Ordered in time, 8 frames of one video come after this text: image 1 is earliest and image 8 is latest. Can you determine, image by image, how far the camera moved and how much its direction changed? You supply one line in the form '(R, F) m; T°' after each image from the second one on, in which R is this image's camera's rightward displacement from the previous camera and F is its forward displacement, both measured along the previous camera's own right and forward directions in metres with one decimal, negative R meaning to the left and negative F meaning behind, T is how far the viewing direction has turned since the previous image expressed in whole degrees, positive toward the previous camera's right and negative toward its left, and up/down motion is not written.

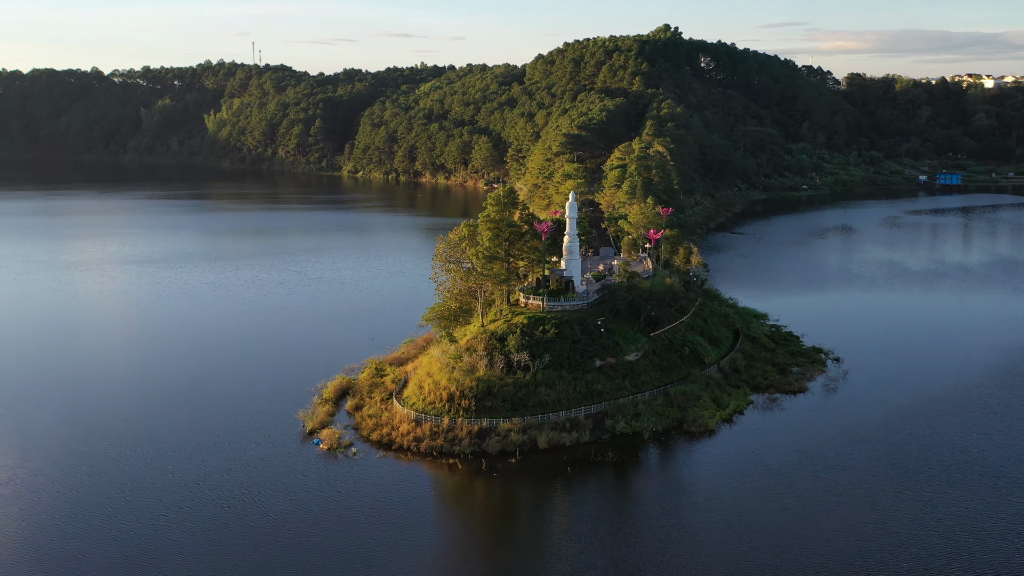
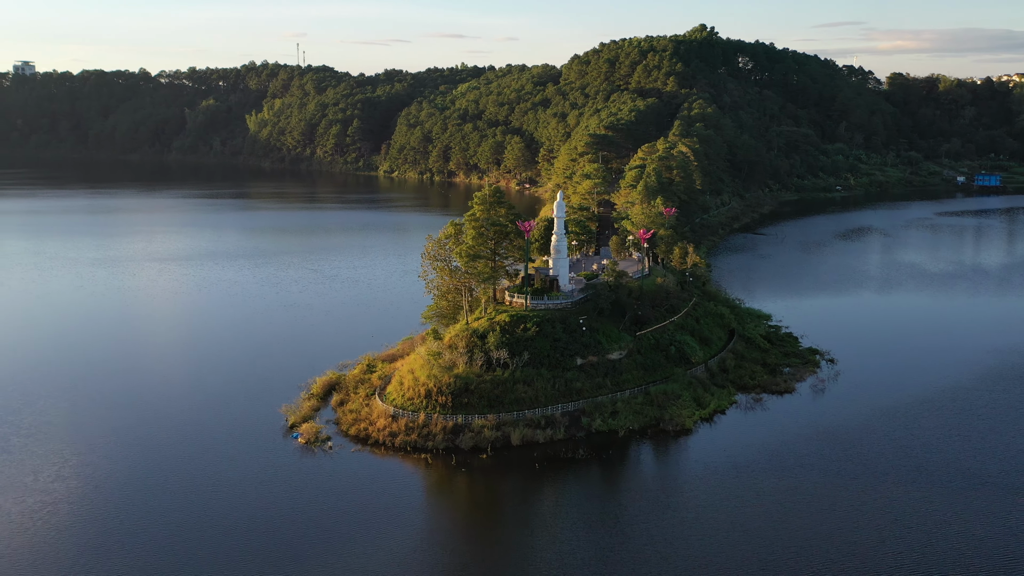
(+1.9, -0.2) m; -2°
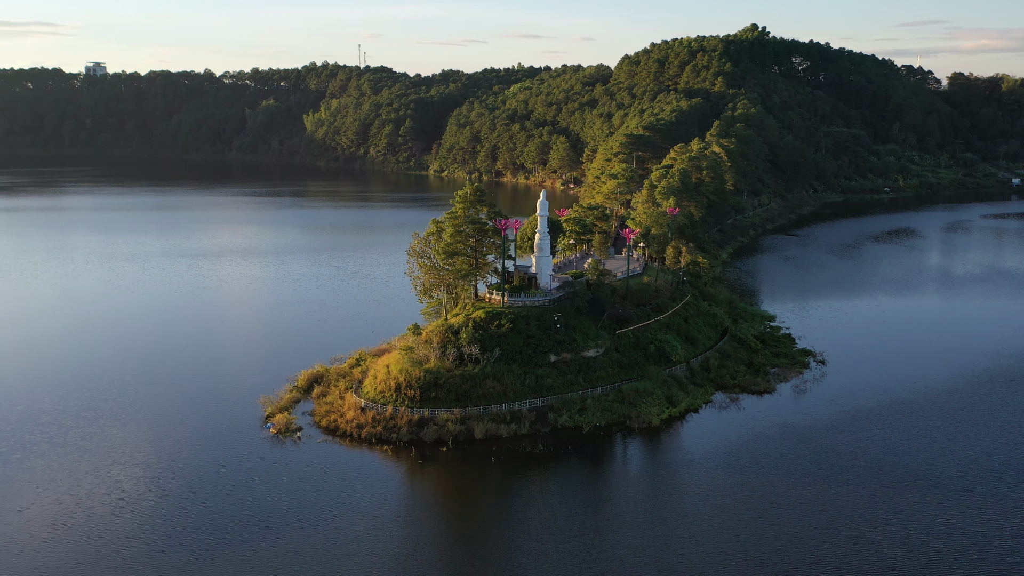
(+2.7, -0.4) m; -3°
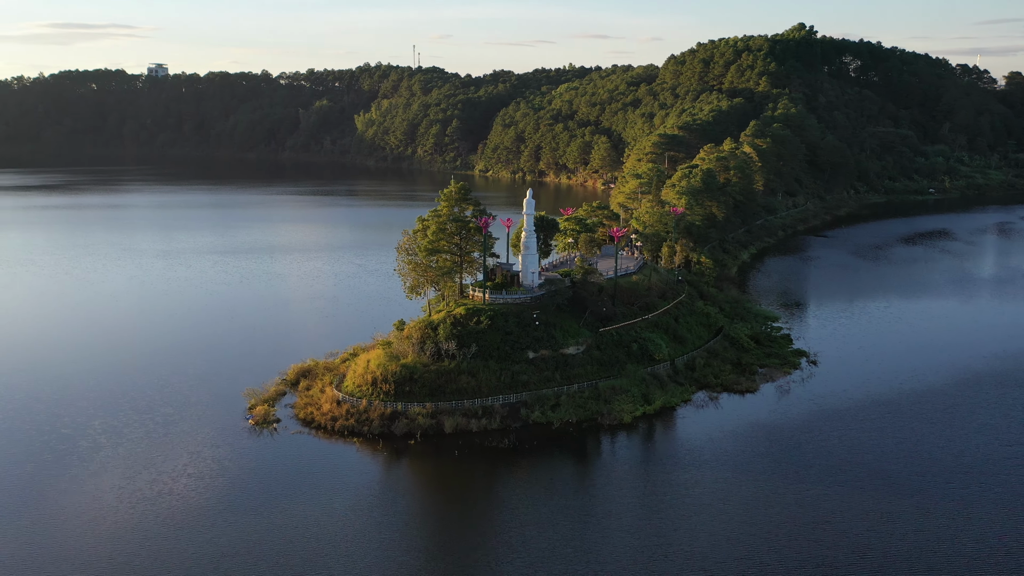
(+2.4, -0.4) m; -2°
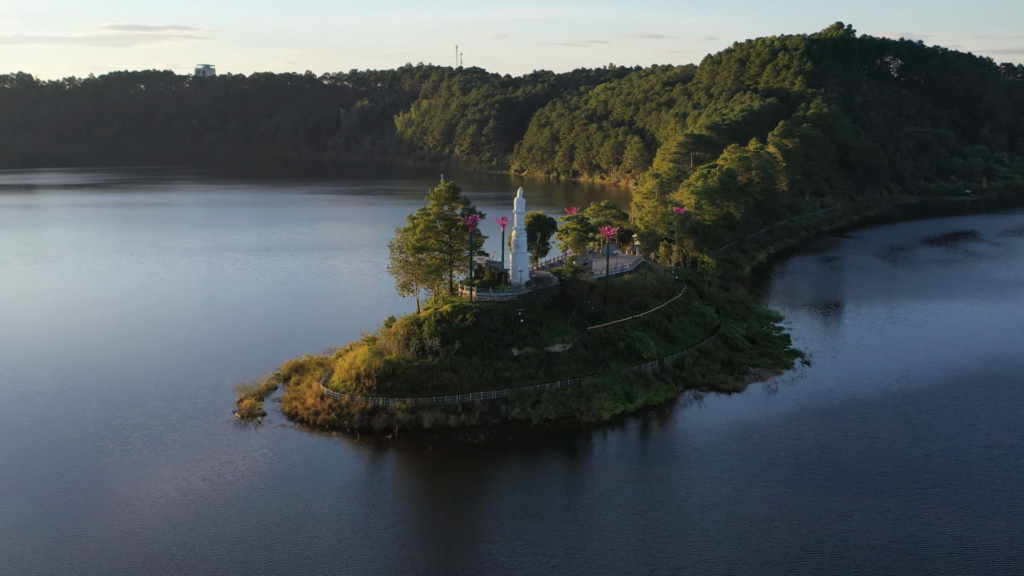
(+1.9, -0.3) m; -2°
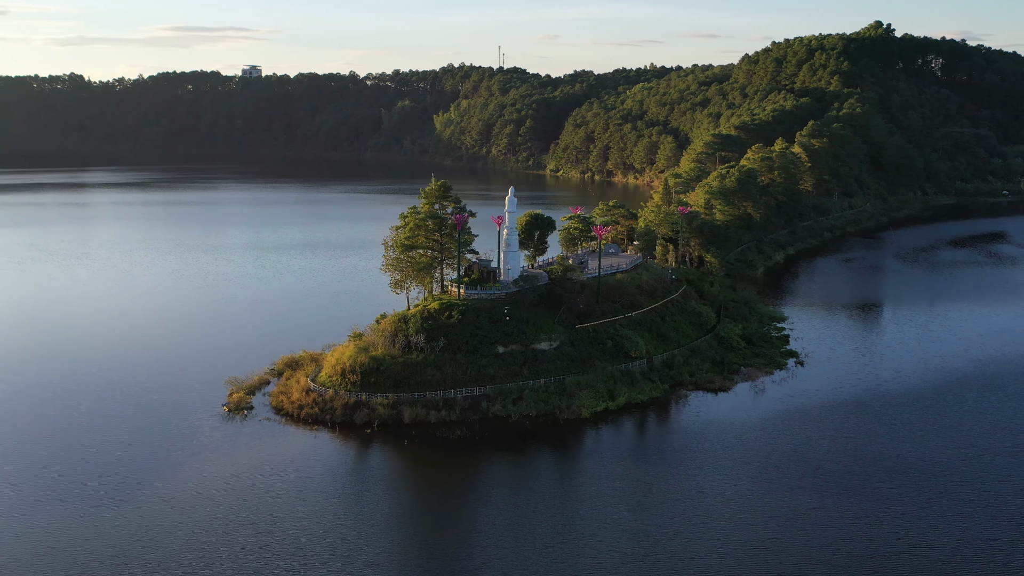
(+1.9, -0.3) m; -2°
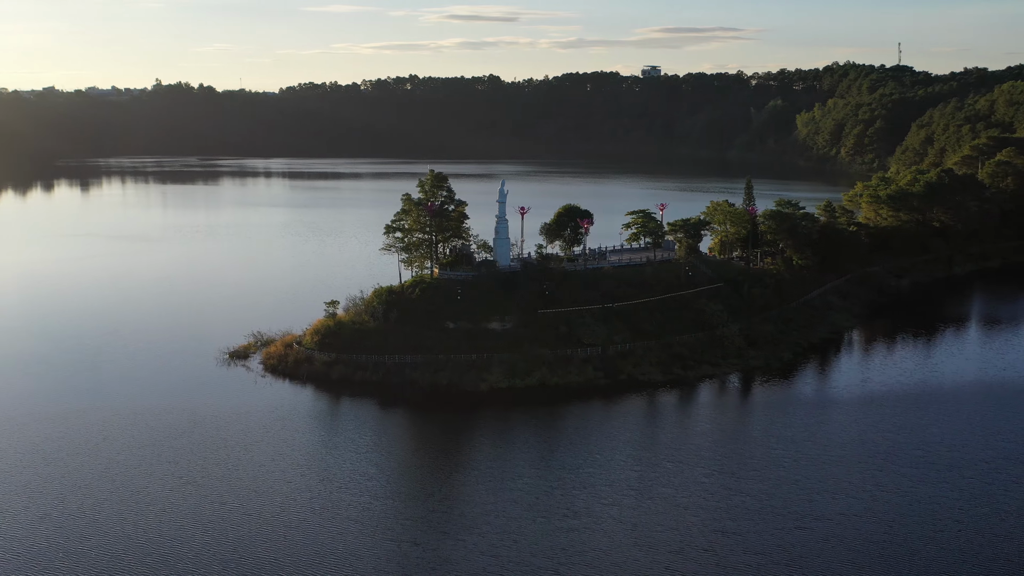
(+14.6, -1.5) m; -18°
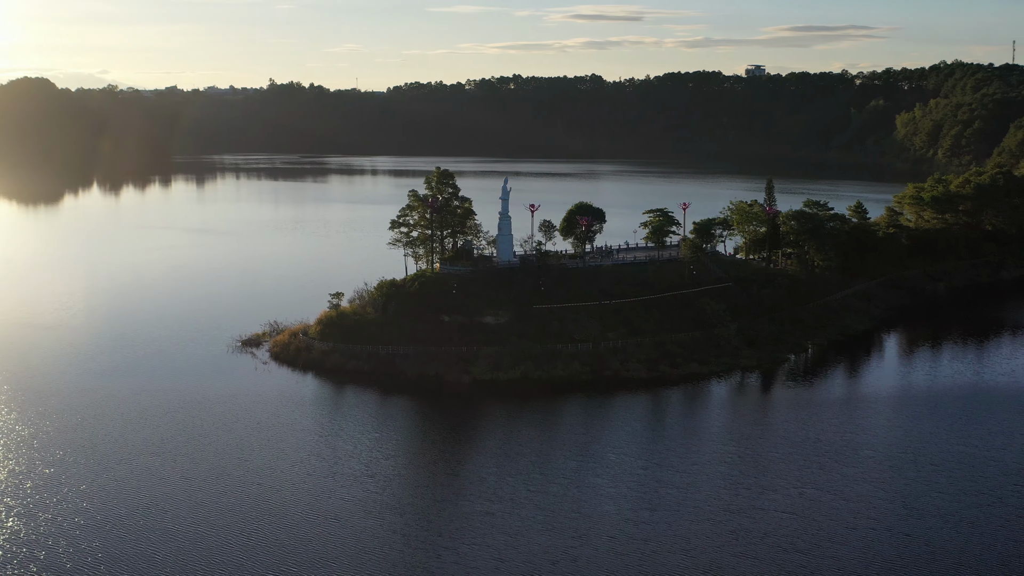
(+3.7, -0.7) m; -5°
